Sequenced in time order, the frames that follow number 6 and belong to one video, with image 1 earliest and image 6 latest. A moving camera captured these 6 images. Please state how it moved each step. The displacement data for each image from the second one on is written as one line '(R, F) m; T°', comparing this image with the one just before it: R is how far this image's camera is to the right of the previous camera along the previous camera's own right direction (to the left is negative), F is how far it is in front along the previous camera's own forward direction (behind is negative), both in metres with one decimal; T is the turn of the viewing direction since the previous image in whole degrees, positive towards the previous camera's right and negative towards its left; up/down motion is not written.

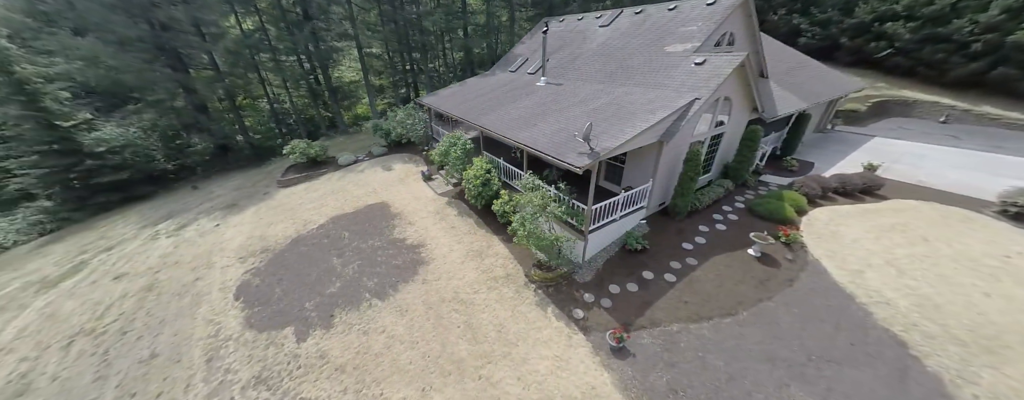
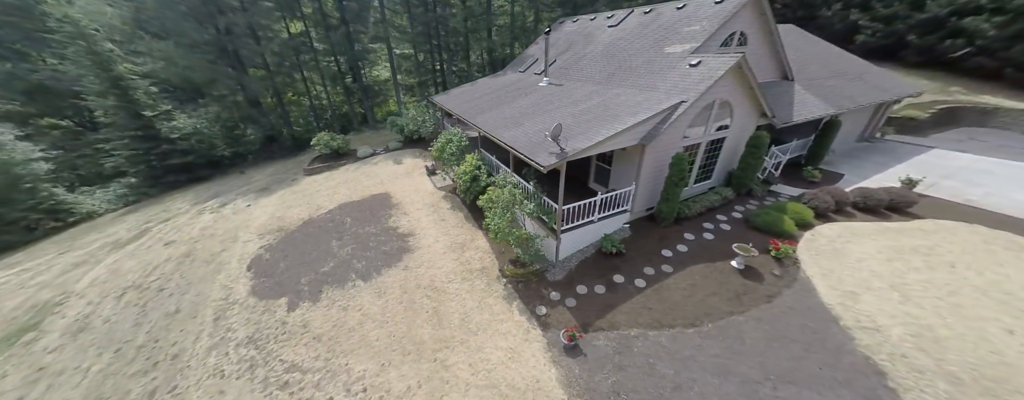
(+1.8, -0.2) m; -6°
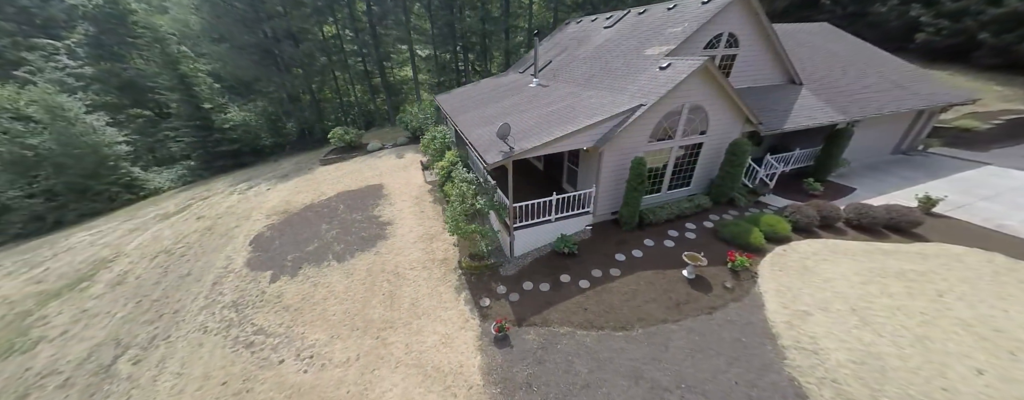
(+2.5, -0.2) m; -6°
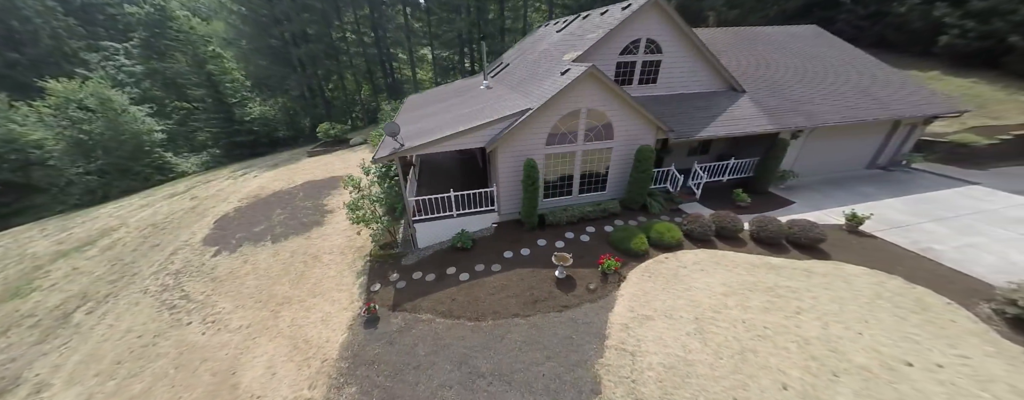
(+4.5, -0.4) m; -5°
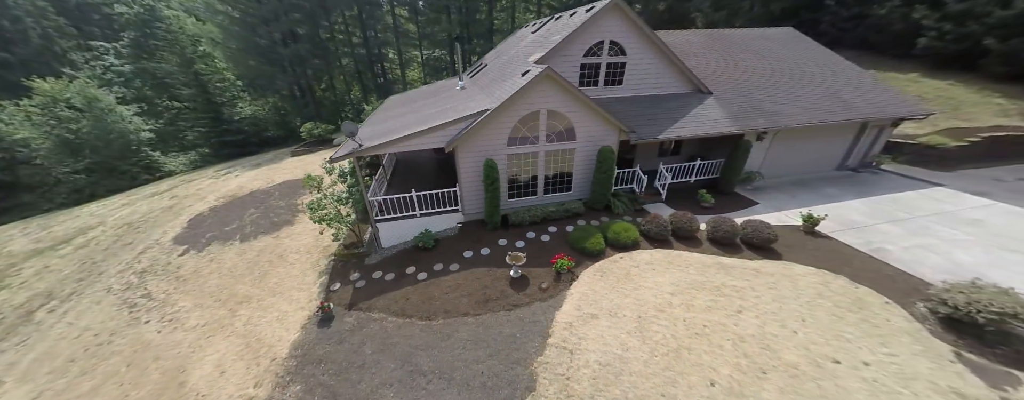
(+1.4, -0.1) m; 0°
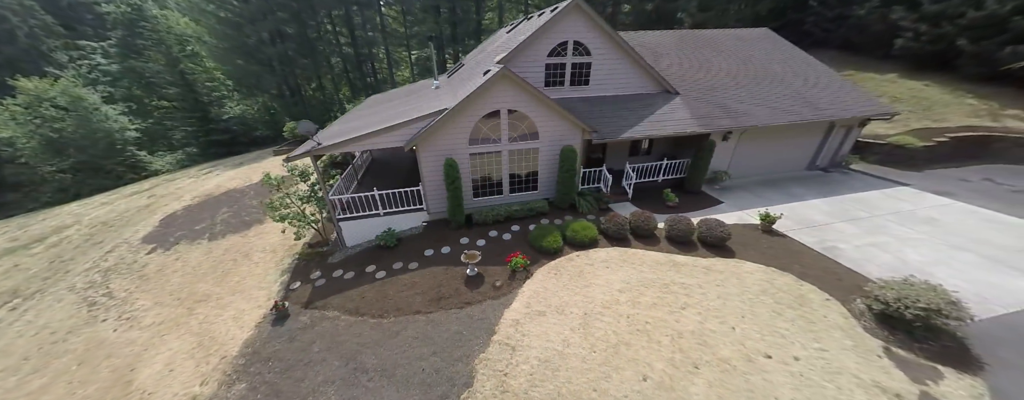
(+1.4, -0.1) m; 0°
